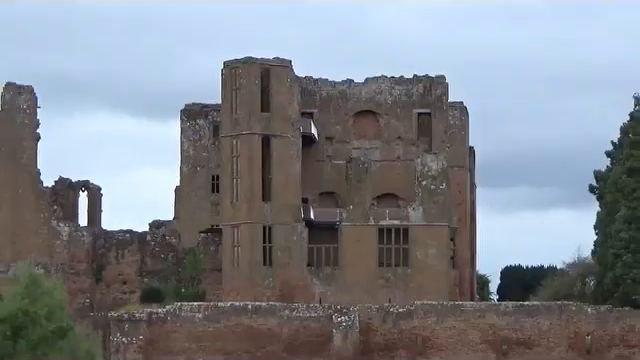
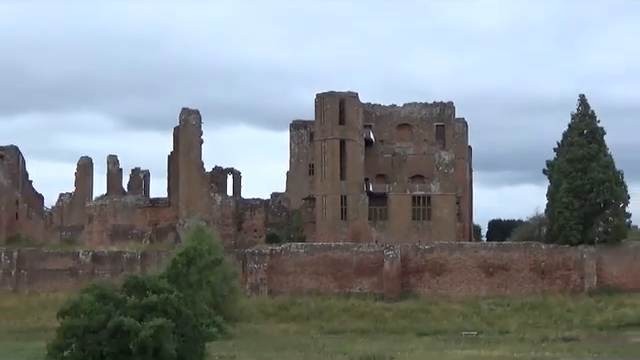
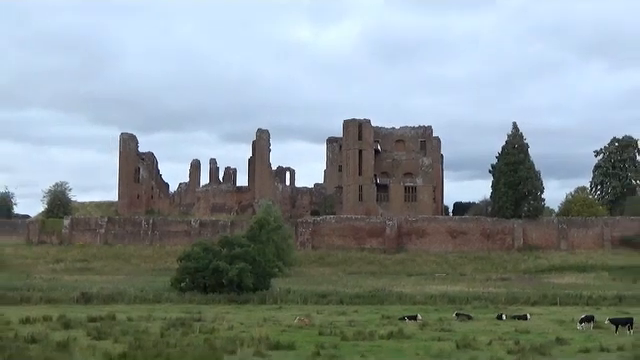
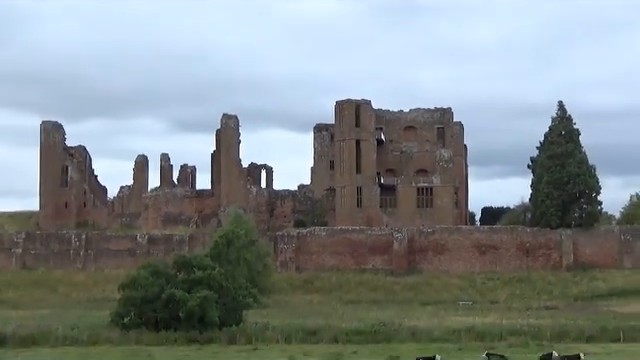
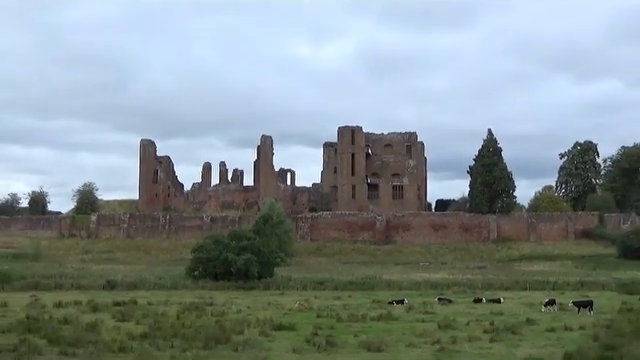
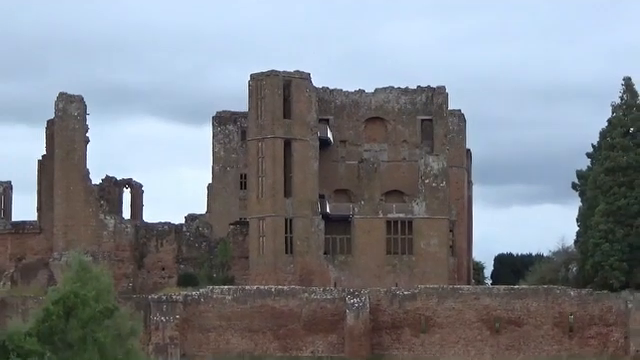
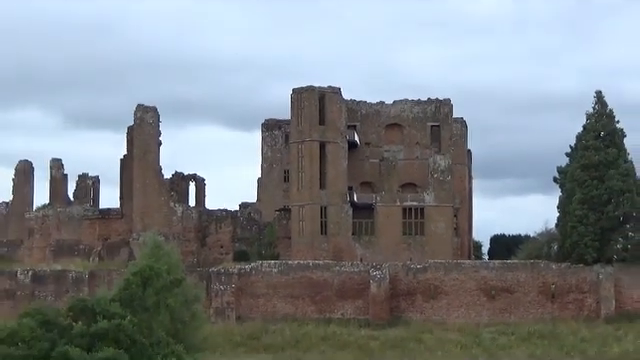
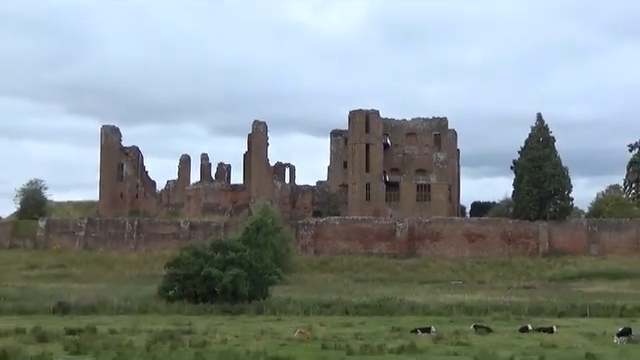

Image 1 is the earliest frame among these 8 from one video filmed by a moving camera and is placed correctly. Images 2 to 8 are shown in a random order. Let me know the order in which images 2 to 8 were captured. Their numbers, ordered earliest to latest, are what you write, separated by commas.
6, 7, 2, 4, 8, 3, 5
